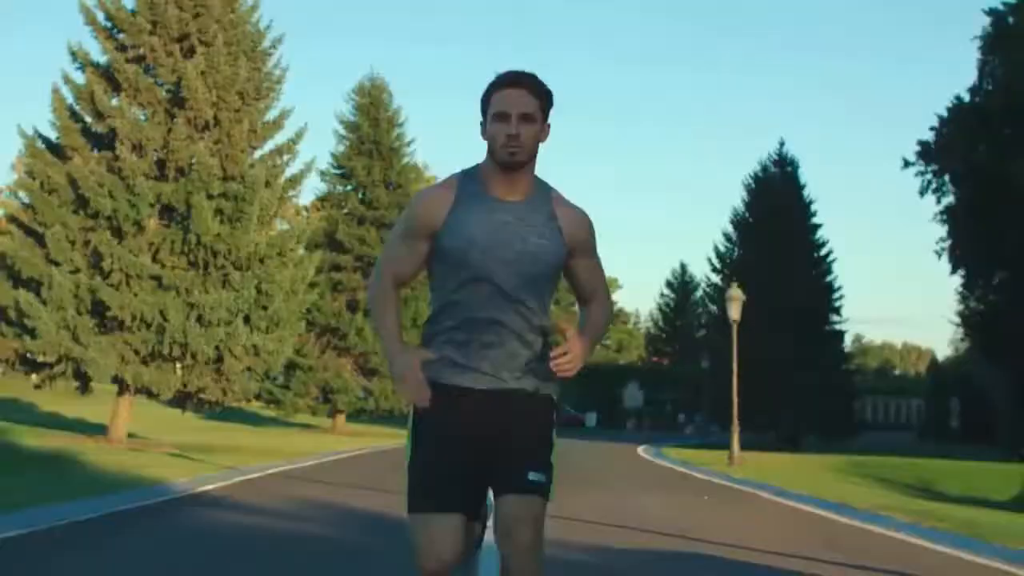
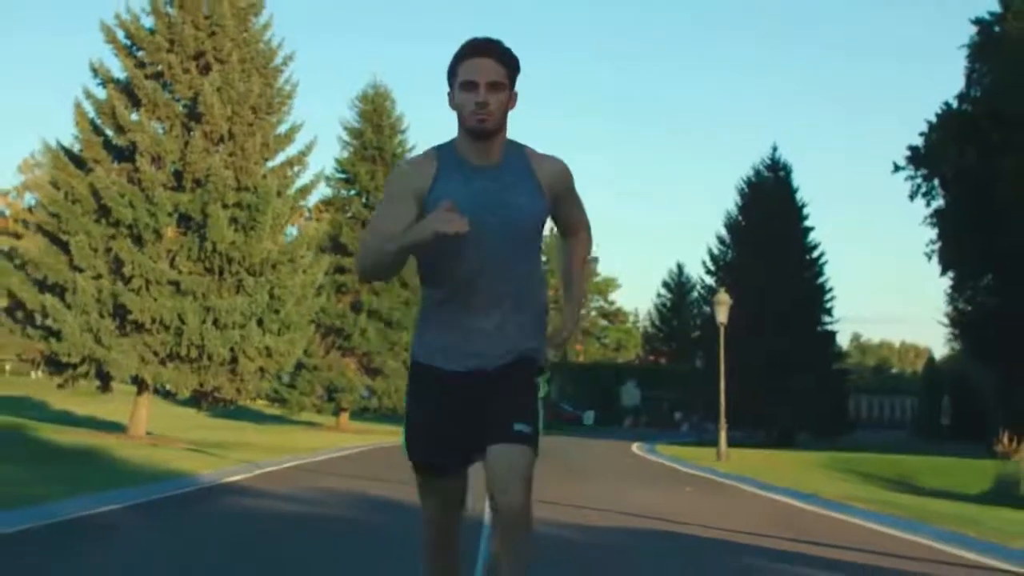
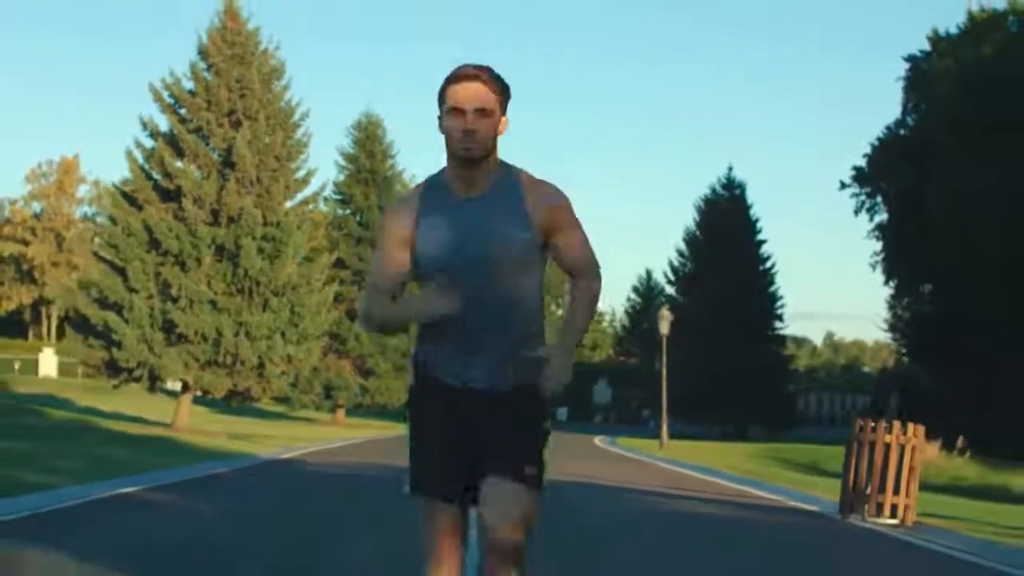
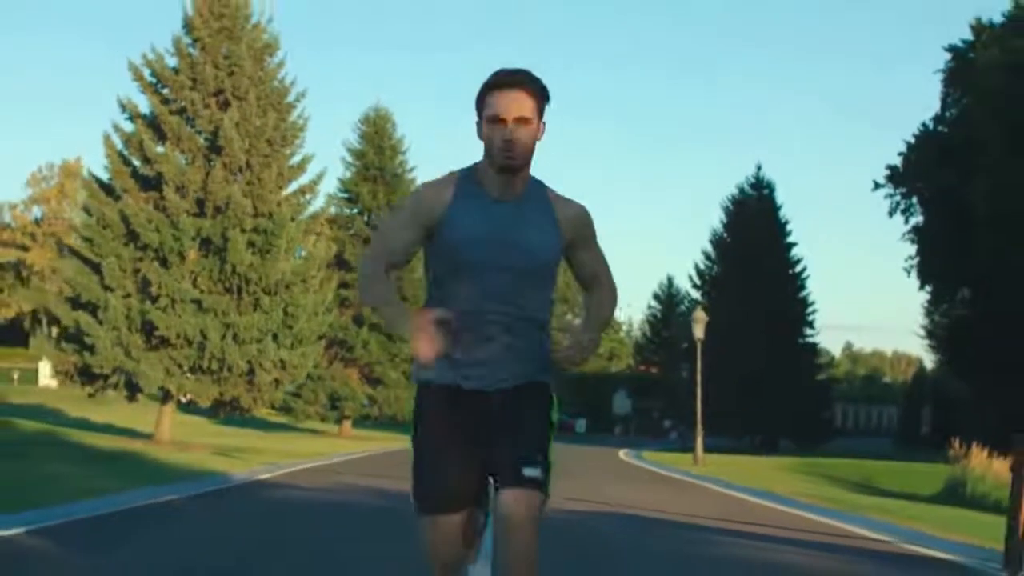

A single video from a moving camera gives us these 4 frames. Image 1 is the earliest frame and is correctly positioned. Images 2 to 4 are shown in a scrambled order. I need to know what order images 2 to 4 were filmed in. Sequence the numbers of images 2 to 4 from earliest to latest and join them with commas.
2, 4, 3
